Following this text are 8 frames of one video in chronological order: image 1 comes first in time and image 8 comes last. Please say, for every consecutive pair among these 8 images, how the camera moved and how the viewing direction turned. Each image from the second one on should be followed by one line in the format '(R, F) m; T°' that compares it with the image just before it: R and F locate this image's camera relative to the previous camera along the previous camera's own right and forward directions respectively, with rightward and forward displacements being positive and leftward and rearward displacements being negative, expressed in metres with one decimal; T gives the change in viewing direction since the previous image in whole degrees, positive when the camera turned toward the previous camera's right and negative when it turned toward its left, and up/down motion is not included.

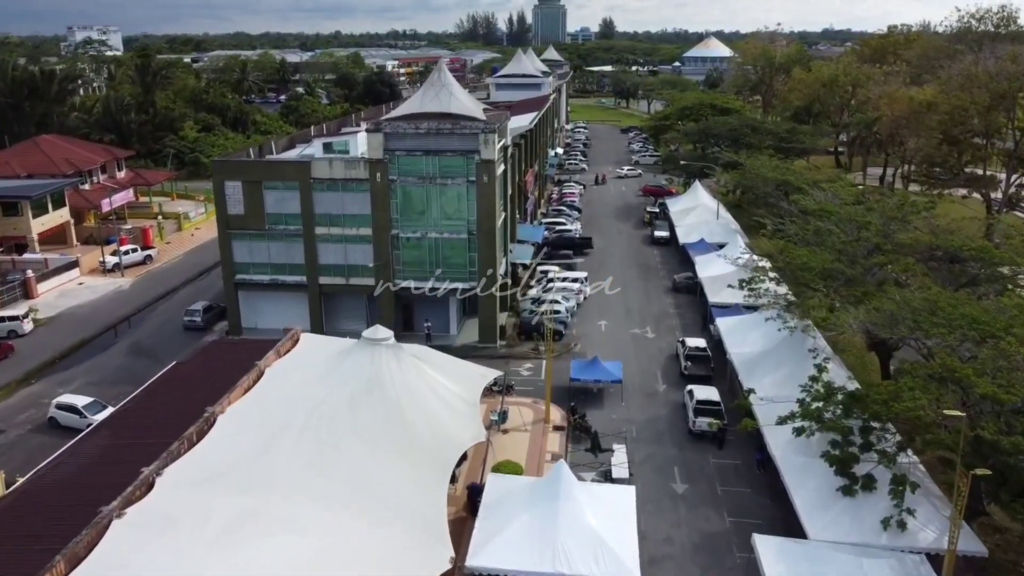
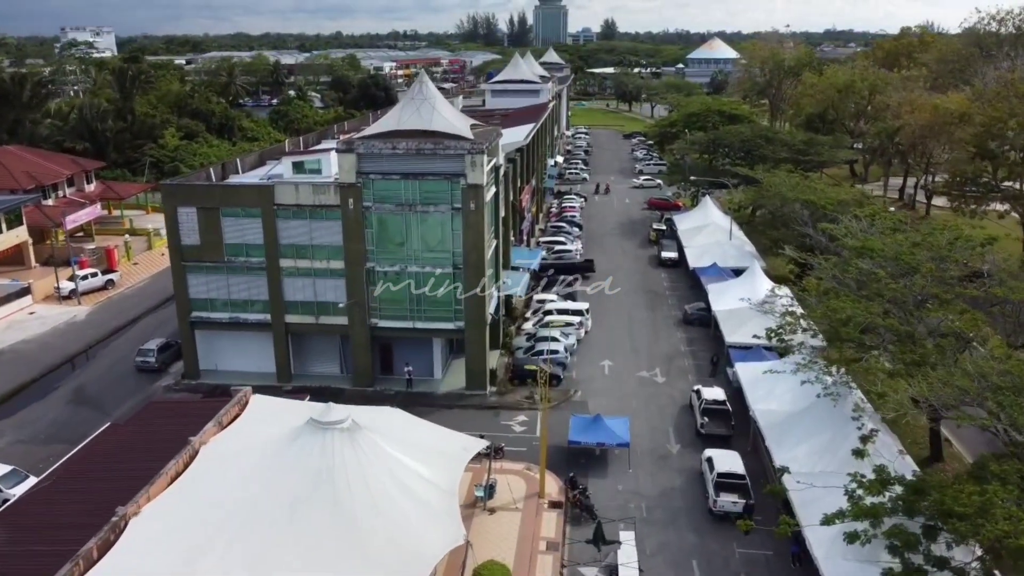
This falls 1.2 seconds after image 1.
(+0.4, +3.9) m; 0°
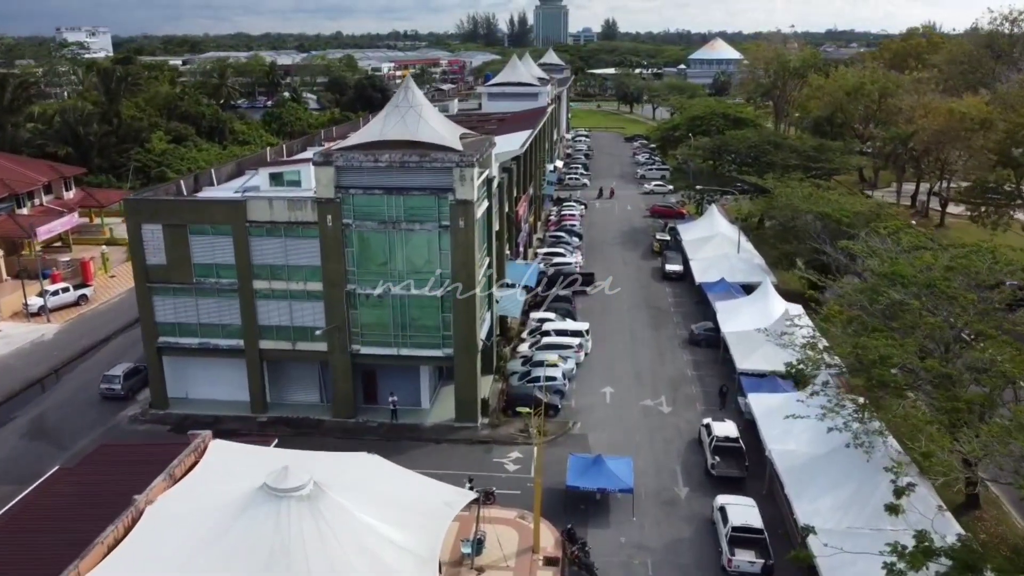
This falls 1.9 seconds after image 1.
(+0.2, +2.3) m; 0°
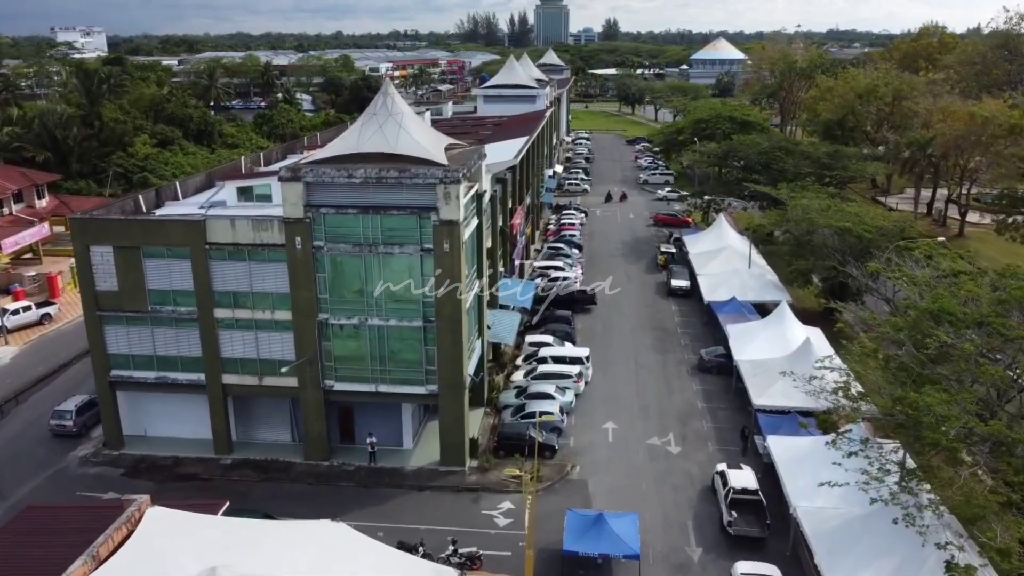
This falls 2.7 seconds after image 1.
(+0.3, +2.8) m; 0°
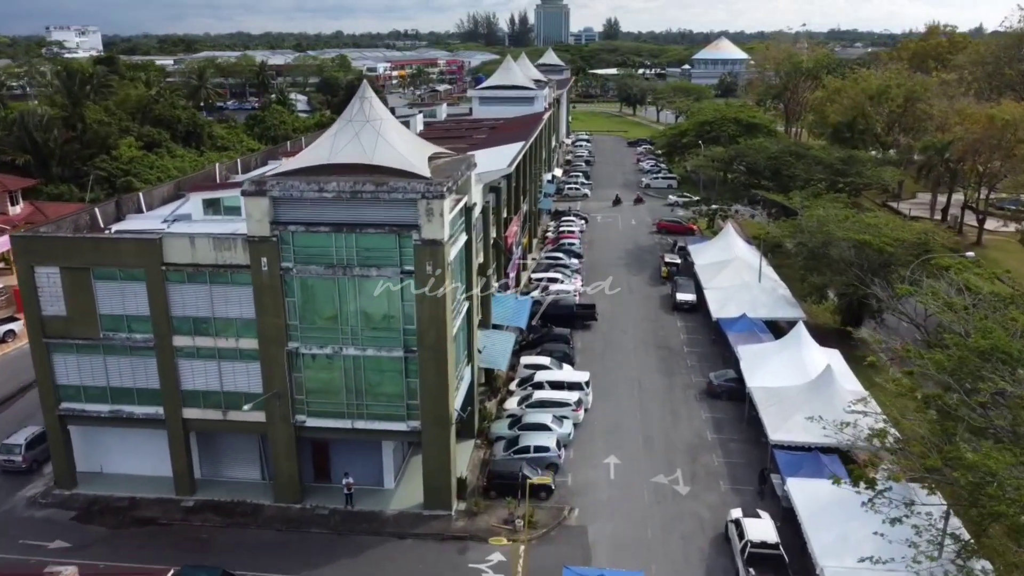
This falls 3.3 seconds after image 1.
(+0.3, +2.4) m; 0°
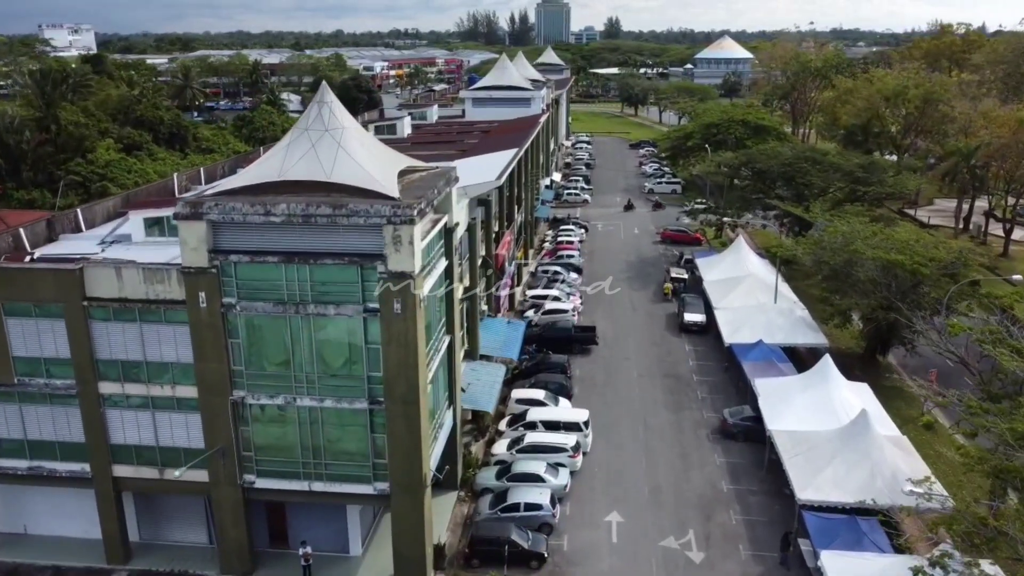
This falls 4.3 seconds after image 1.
(+0.4, +3.2) m; 0°
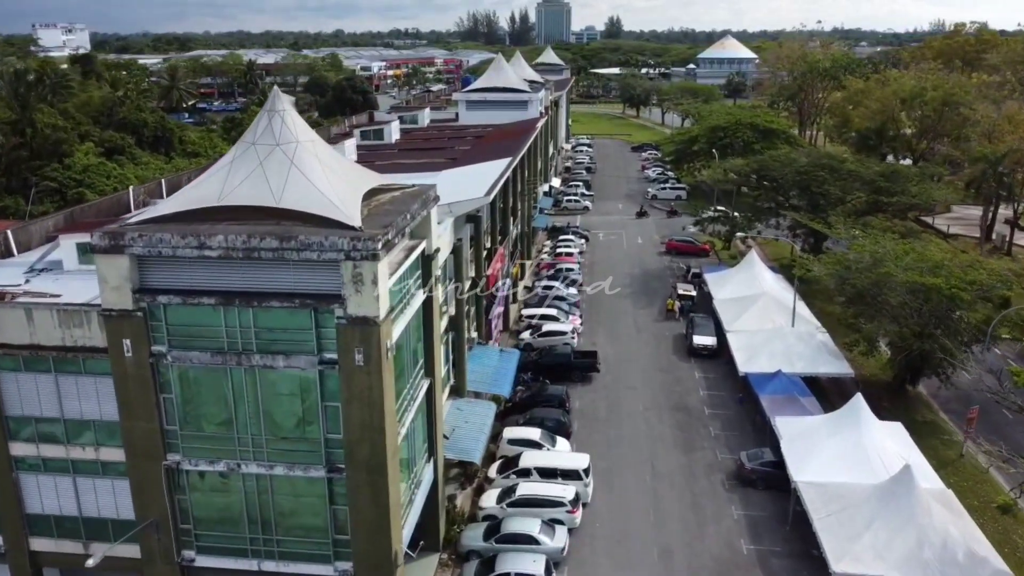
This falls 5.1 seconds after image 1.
(+0.3, +2.9) m; 0°
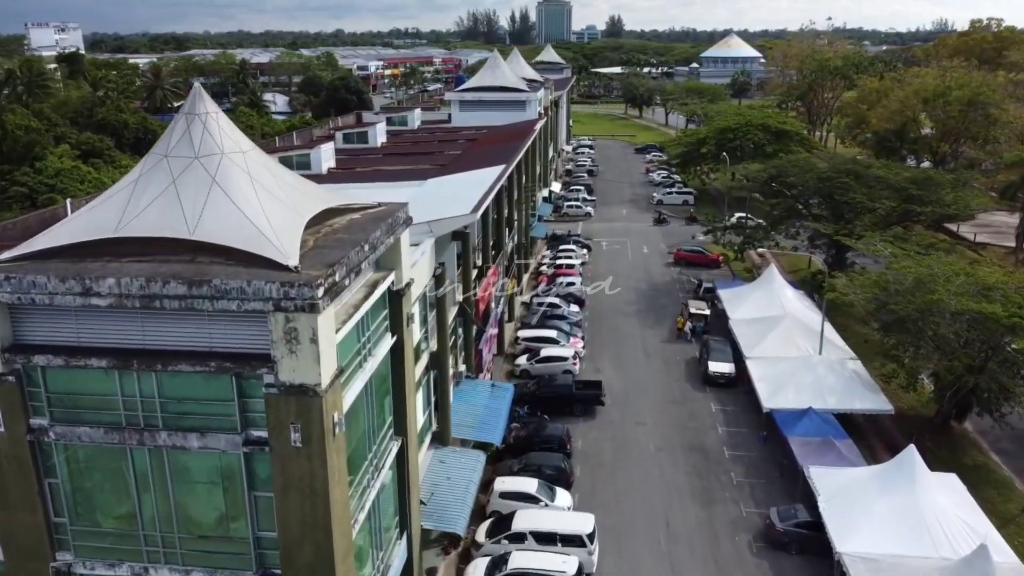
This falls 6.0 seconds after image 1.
(+0.2, +3.3) m; 0°
